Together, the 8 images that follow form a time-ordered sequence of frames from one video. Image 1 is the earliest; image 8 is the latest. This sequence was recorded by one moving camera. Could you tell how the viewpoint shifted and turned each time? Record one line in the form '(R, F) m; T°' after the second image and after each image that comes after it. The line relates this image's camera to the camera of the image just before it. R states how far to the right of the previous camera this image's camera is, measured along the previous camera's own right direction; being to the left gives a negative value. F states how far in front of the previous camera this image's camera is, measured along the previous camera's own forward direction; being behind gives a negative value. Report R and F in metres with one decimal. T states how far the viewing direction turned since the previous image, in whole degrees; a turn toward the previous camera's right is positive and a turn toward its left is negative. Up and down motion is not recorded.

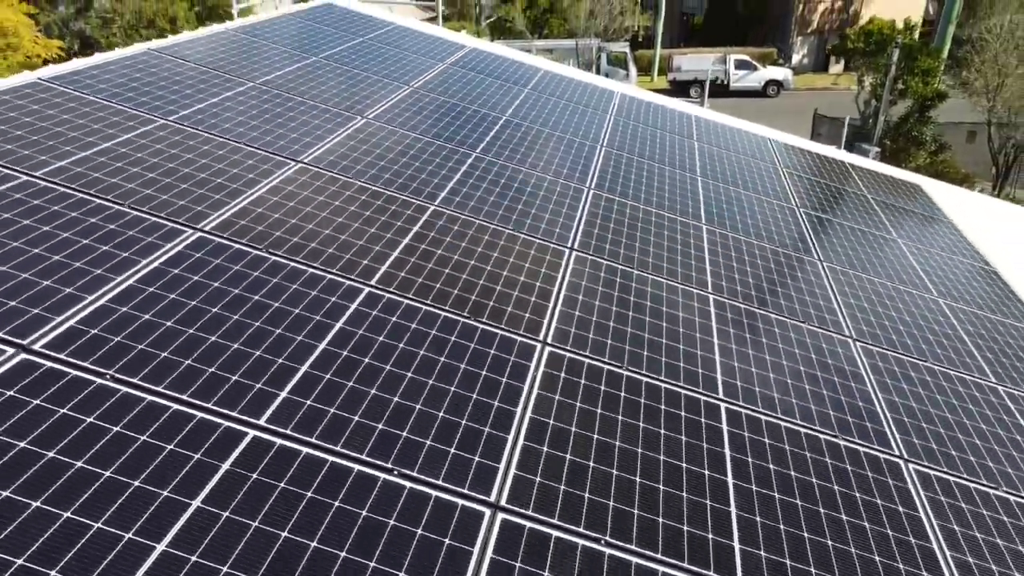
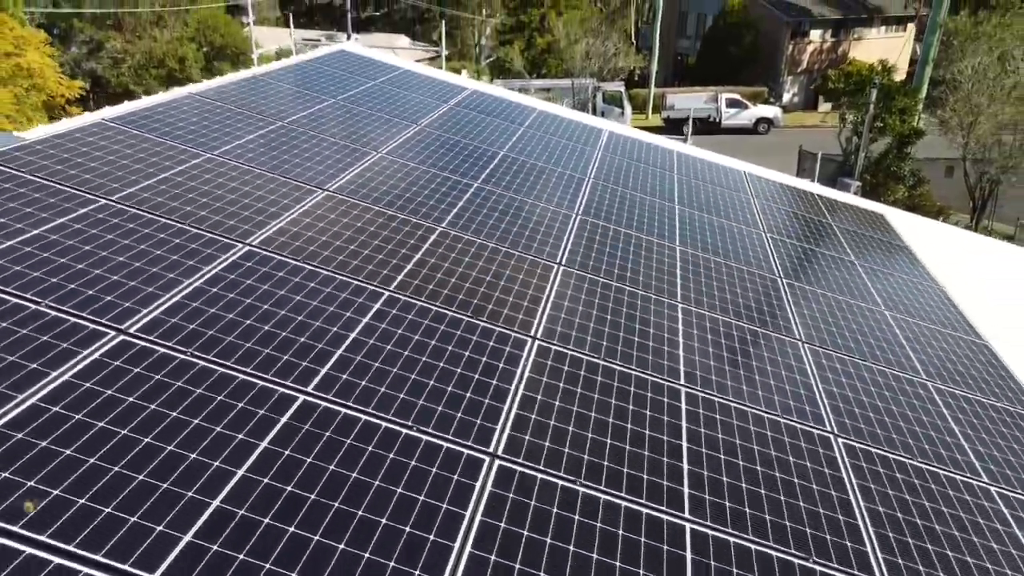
(0.0, -0.6) m; 0°
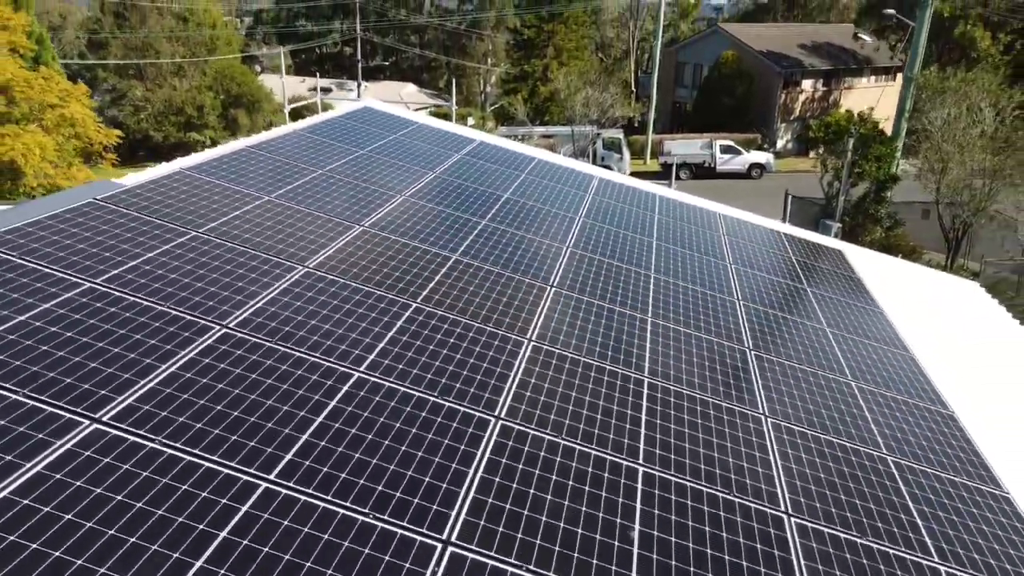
(0.0, -1.0) m; 0°
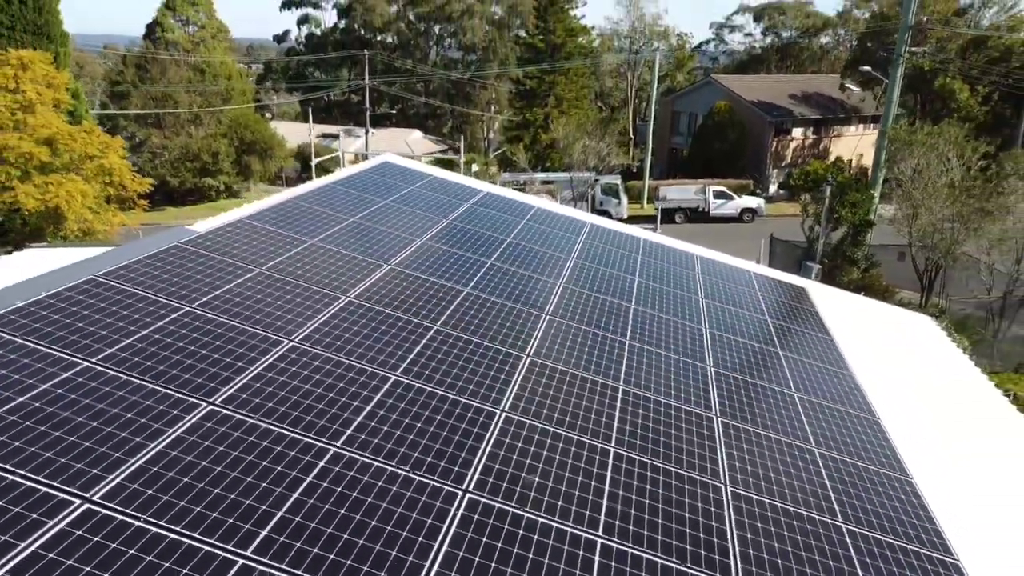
(0.0, -1.1) m; 0°
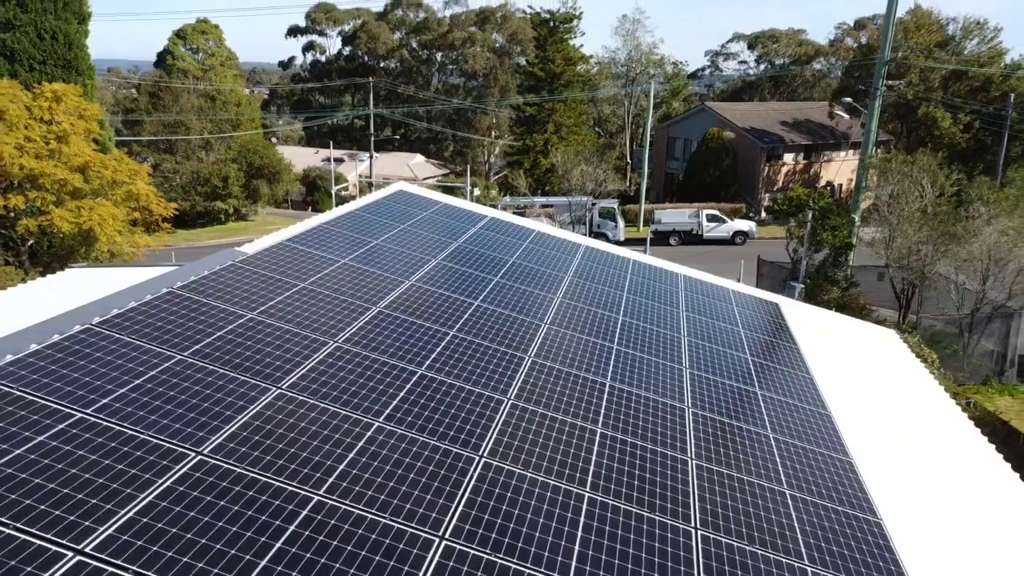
(0.0, -1.0) m; 0°
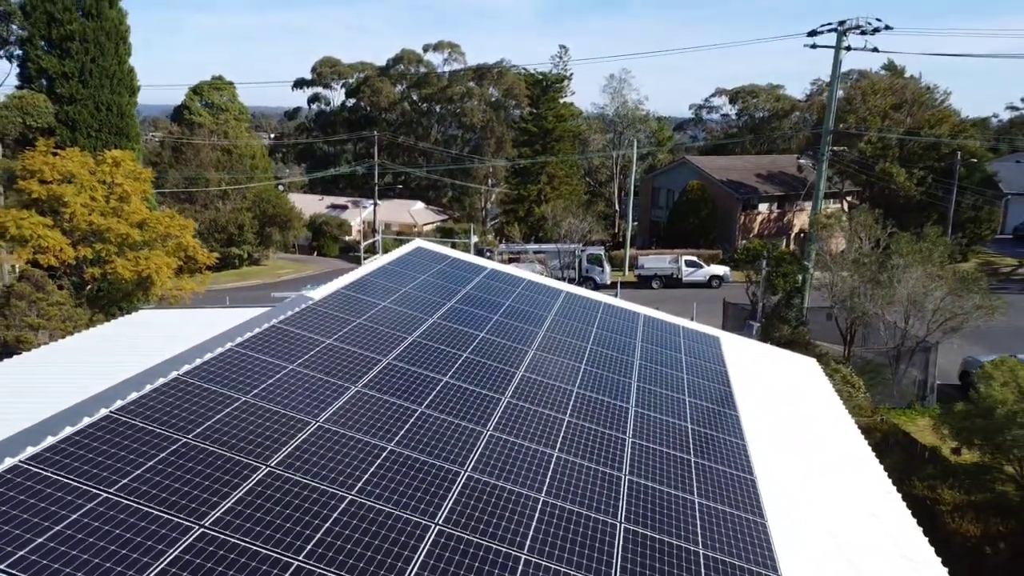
(0.0, -2.7) m; 0°
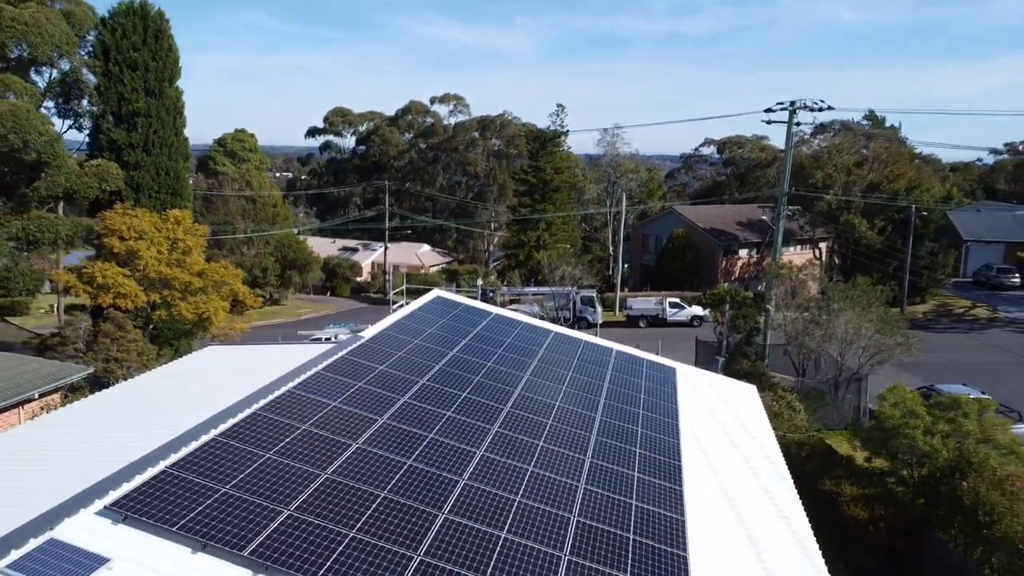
(0.0, -3.5) m; 0°
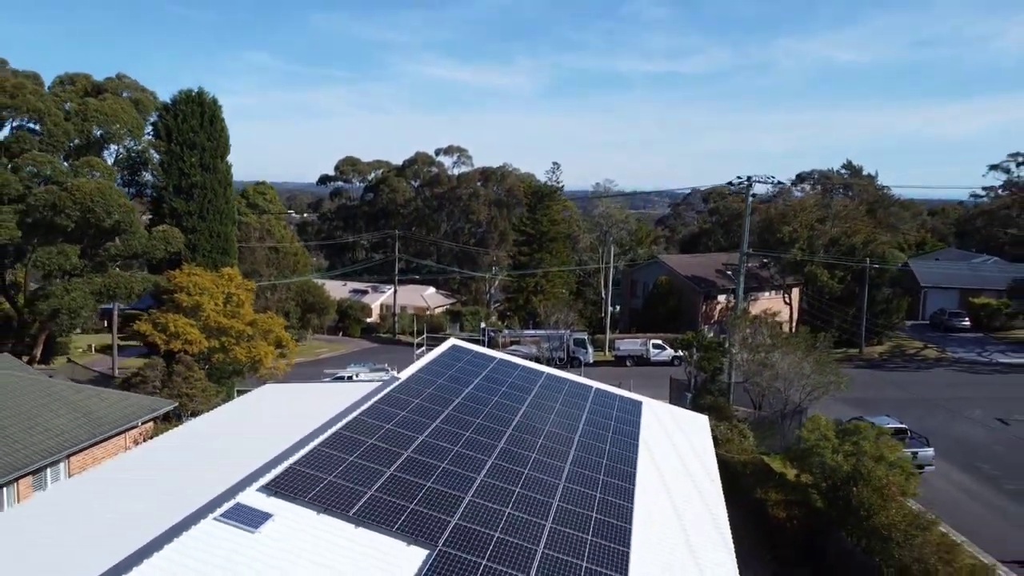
(0.0, -4.4) m; 0°
